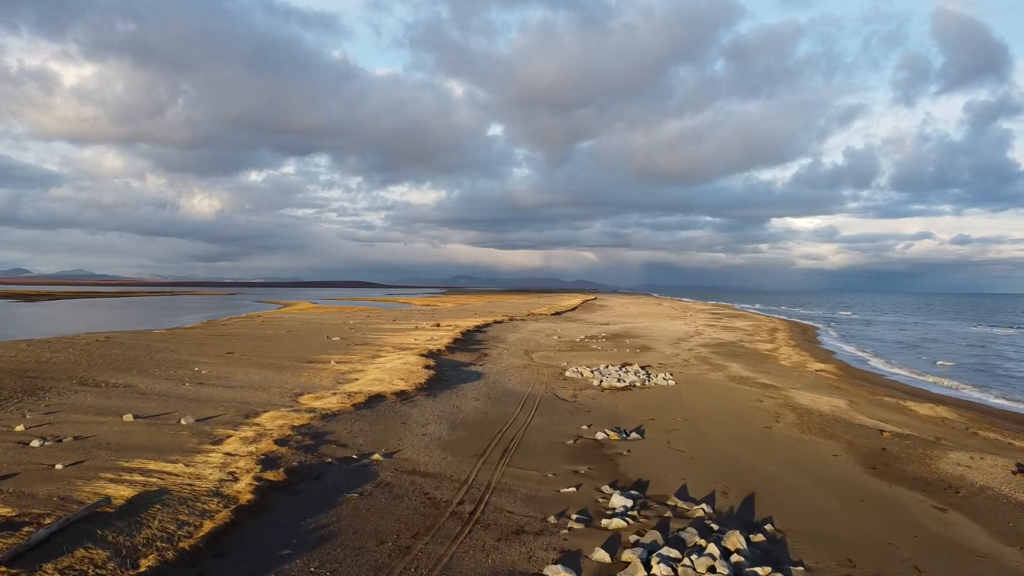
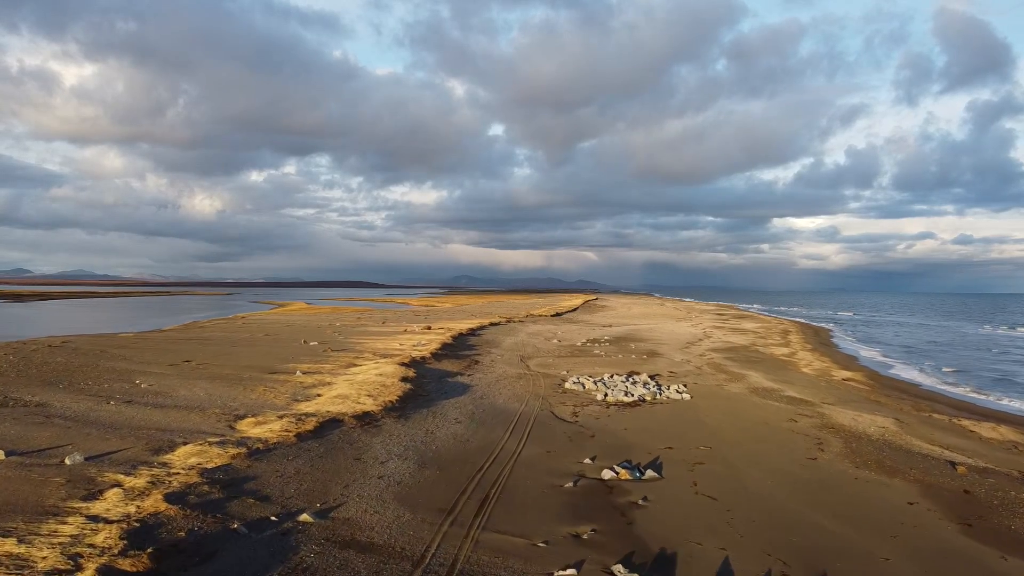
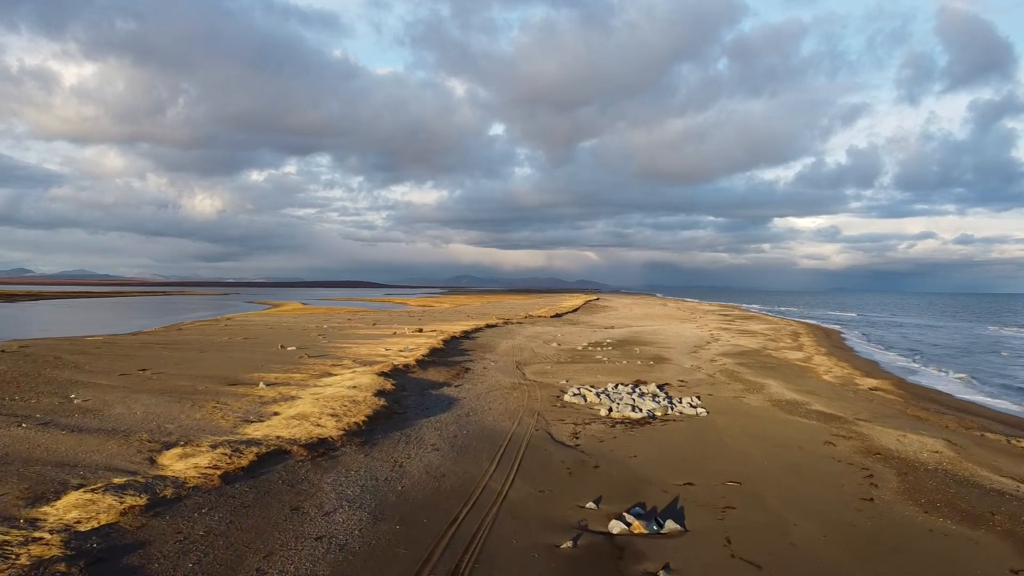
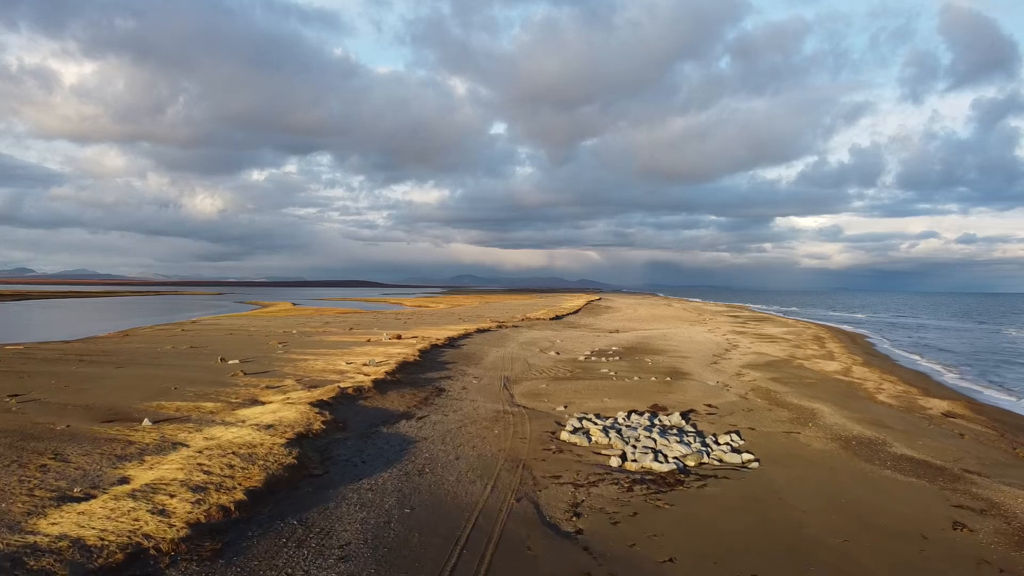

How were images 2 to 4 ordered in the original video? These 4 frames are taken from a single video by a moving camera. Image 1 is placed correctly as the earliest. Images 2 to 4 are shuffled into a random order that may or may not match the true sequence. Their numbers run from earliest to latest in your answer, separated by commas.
2, 3, 4
